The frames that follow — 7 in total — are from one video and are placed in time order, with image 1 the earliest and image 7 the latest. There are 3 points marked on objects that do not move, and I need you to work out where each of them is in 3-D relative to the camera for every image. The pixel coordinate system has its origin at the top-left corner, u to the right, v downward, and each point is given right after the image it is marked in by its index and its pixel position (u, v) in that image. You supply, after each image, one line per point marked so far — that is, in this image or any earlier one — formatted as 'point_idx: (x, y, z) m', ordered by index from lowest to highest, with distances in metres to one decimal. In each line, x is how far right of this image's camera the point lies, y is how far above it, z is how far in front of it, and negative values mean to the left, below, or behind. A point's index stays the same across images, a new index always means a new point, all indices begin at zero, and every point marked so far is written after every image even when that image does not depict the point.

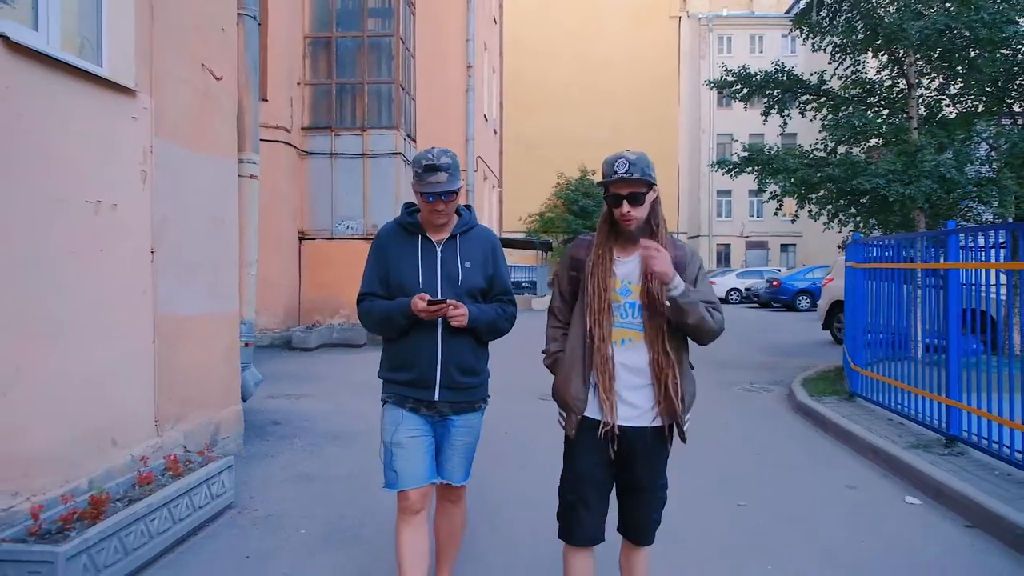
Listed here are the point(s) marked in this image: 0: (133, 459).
0: (-2.0, -0.9, +4.4) m
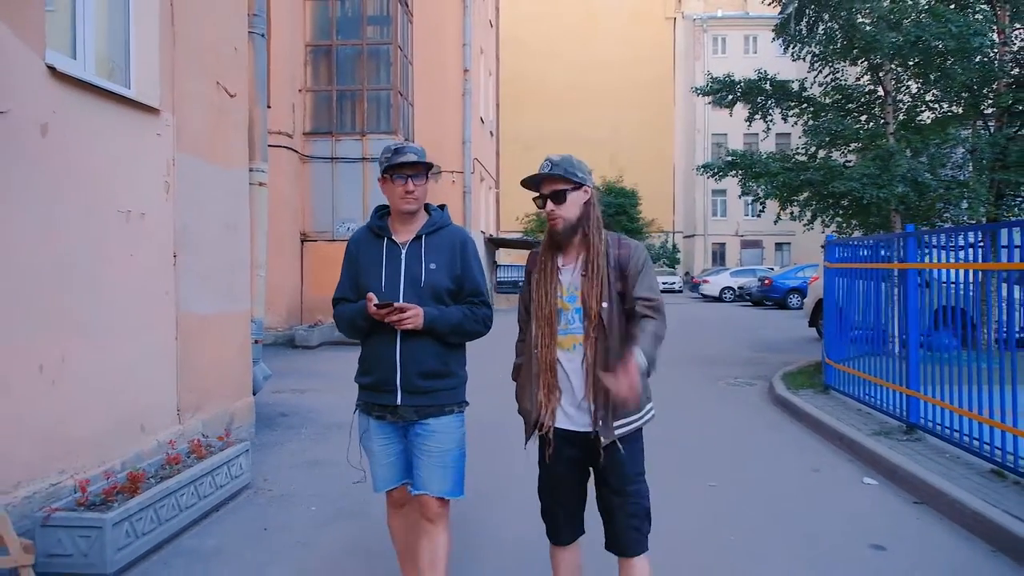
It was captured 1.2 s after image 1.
0: (-2.1, -0.9, +4.8) m
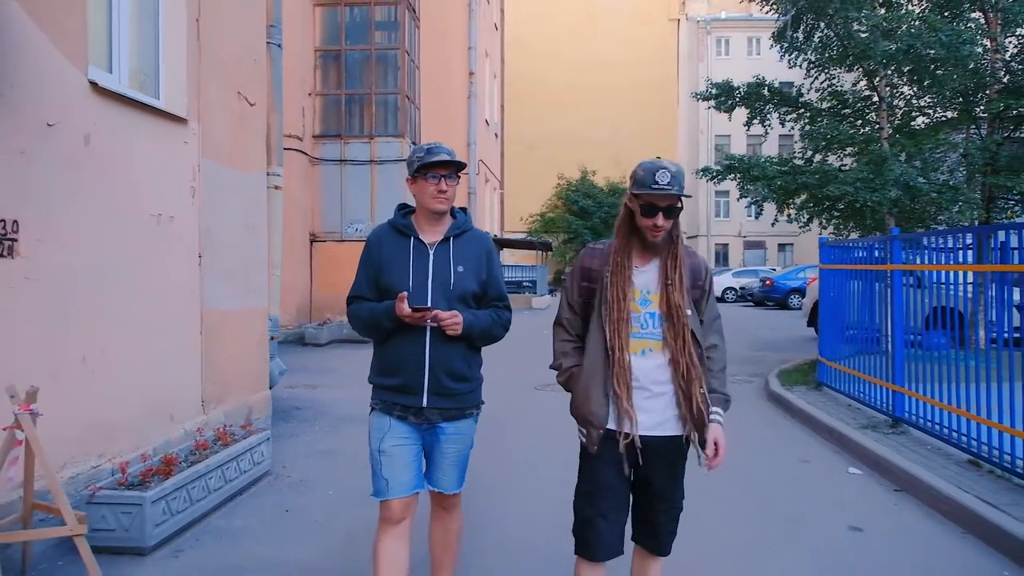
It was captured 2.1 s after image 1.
0: (-2.1, -0.9, +5.2) m
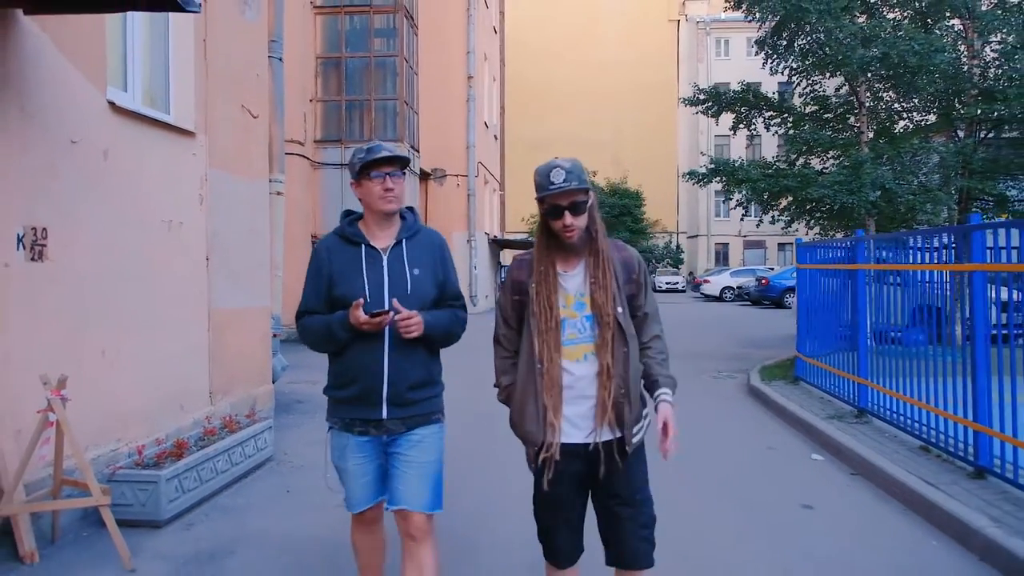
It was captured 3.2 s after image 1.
0: (-2.2, -0.9, +5.6) m
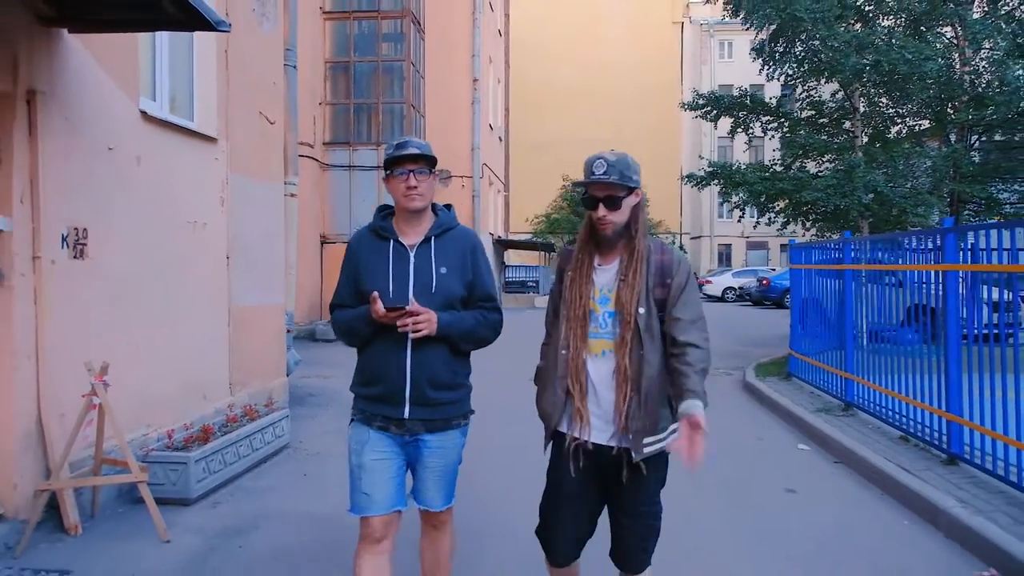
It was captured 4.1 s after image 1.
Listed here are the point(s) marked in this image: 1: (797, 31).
0: (-2.2, -0.9, +6.0) m
1: (+4.0, +3.6, +11.3) m
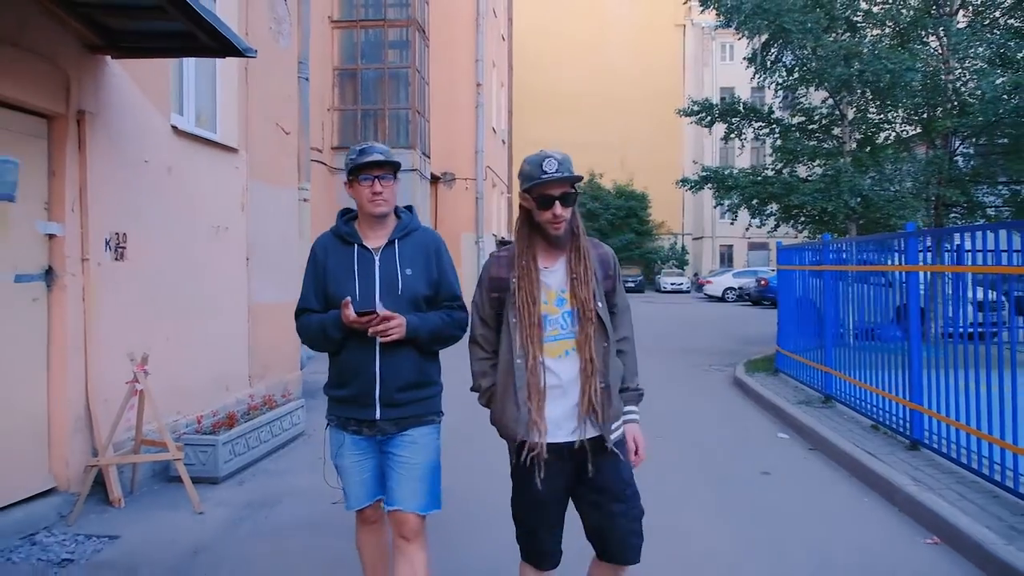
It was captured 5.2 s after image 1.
0: (-2.2, -0.9, +6.4) m
1: (+4.0, +3.6, +11.8) m
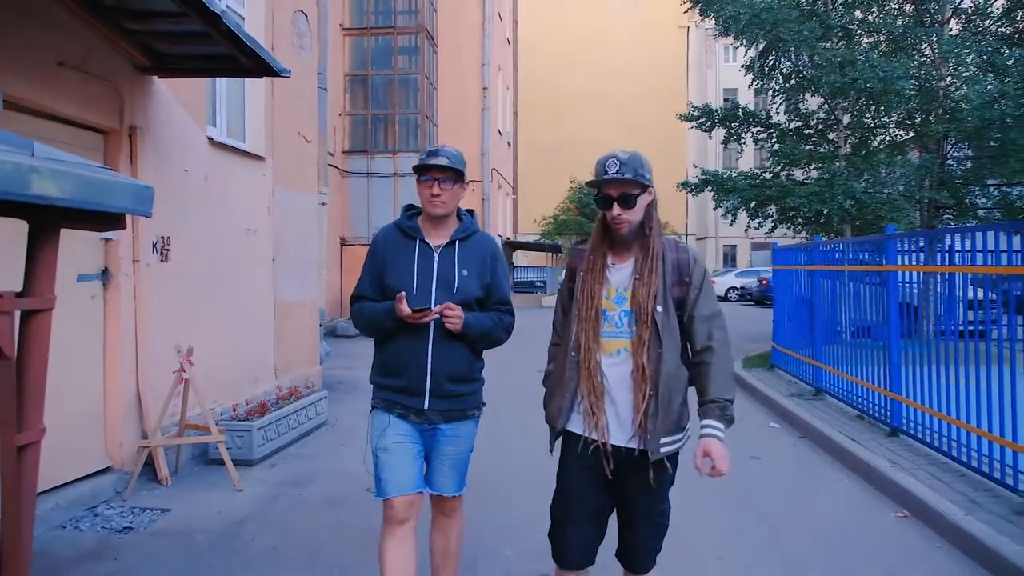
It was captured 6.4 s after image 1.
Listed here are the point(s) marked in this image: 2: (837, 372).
0: (-2.1, -0.9, +6.9) m
1: (+4.1, +3.6, +12.2) m
2: (+3.3, -0.8, +7.9) m
